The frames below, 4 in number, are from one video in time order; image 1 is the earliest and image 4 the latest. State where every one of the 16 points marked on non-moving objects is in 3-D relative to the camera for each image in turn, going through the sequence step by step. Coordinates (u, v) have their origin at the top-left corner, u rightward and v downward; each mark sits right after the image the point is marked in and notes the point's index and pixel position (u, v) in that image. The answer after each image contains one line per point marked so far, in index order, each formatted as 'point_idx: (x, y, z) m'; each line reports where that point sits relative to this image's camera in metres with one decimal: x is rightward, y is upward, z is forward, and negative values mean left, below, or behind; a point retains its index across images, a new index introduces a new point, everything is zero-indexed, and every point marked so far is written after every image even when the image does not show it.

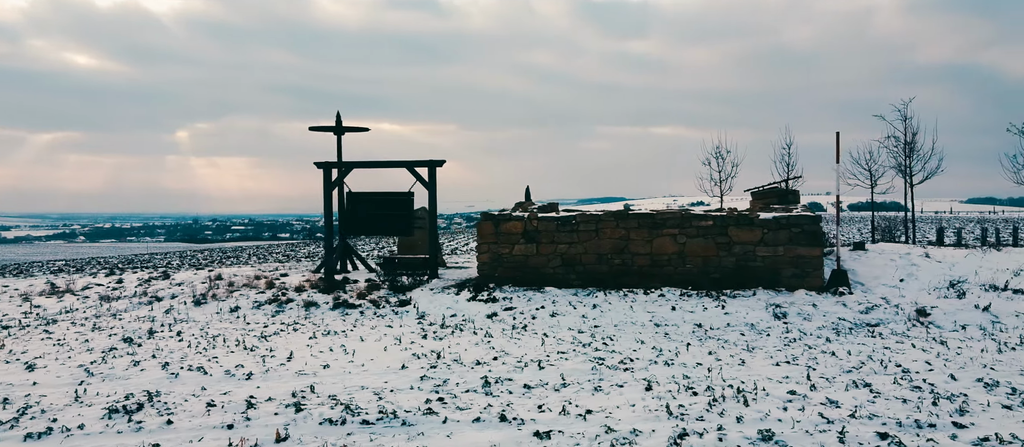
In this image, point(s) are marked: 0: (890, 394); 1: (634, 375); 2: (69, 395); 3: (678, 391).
0: (+3.2, -1.4, +5.5) m
1: (+1.2, -1.5, +6.2) m
2: (-3.8, -1.5, +5.6) m
3: (+1.4, -1.4, +5.6) m
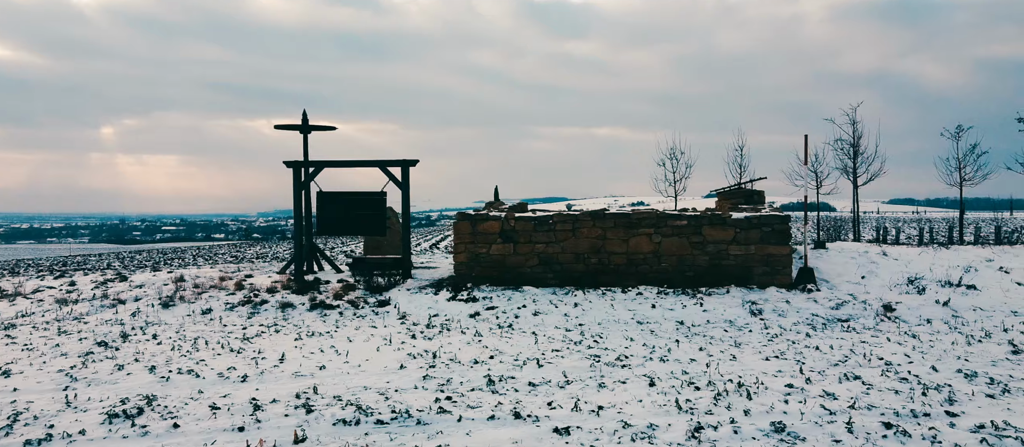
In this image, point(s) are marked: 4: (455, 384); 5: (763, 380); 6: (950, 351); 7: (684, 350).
0: (+3.3, -1.4, +5.7) m
1: (+1.2, -1.4, +6.3) m
2: (-3.8, -1.5, +5.4) m
3: (+1.5, -1.4, +5.7) m
4: (-0.5, -1.5, +5.9) m
5: (+2.3, -1.4, +5.9) m
6: (+5.1, -1.5, +7.4) m
7: (+2.0, -1.5, +7.5) m
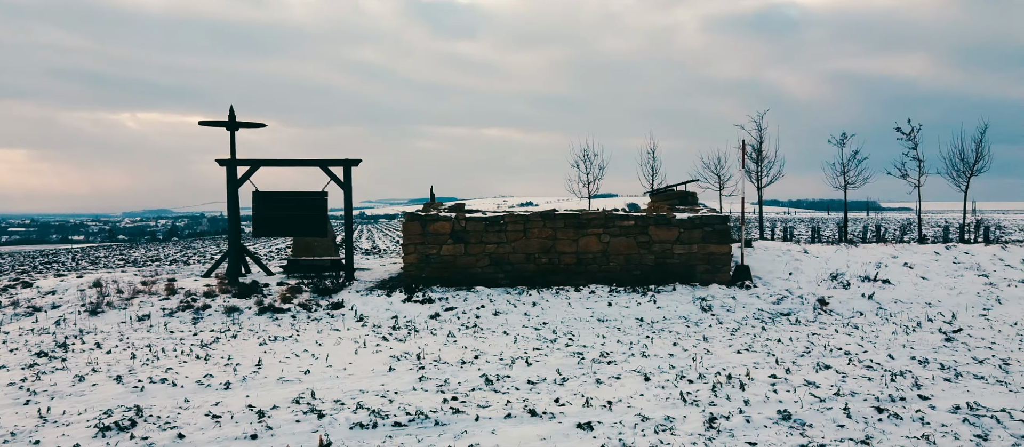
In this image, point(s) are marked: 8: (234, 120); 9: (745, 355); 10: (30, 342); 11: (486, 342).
0: (+3.2, -1.4, +6.2) m
1: (+1.1, -1.4, +6.5) m
2: (-3.7, -1.5, +5.0) m
3: (+1.5, -1.4, +5.9) m
4: (-0.5, -1.5, +5.9) m
5: (+2.3, -1.4, +6.2) m
6: (+4.8, -1.5, +8.1) m
7: (+1.8, -1.5, +7.8) m
8: (-8.7, +3.3, +20.2) m
9: (+2.6, -1.4, +7.1) m
10: (-6.8, -1.7, +9.2) m
11: (-0.3, -1.5, +8.1) m
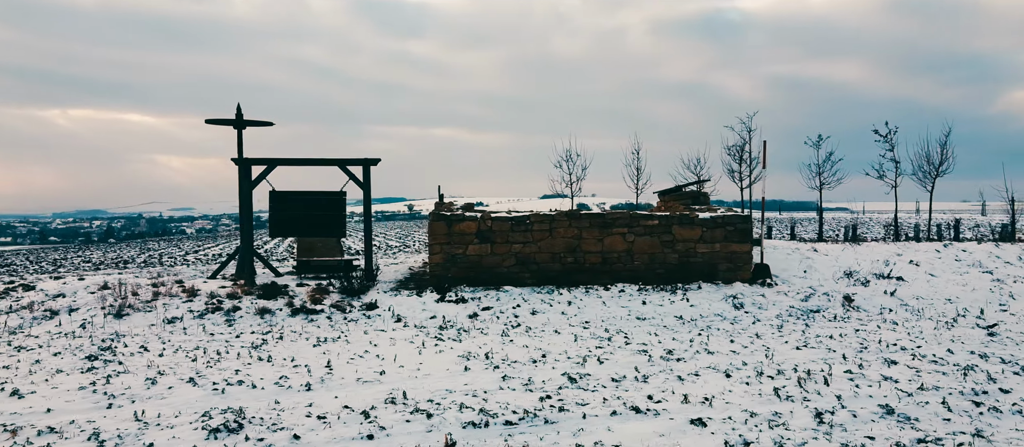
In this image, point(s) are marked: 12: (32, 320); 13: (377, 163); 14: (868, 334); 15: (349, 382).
0: (+4.0, -1.4, +6.3) m
1: (+1.9, -1.4, +6.6) m
2: (-2.9, -1.5, +4.9) m
3: (+2.3, -1.4, +6.0) m
4: (+0.2, -1.4, +5.9) m
5: (+3.0, -1.4, +6.3) m
6: (+5.5, -1.5, +8.3) m
7: (+2.5, -1.5, +7.8) m
8: (-8.4, +3.2, +20.0) m
9: (+3.3, -1.4, +7.2) m
10: (-6.2, -1.7, +9.0) m
11: (+0.4, -1.5, +8.1) m
12: (-8.8, -1.8, +11.9) m
13: (-3.3, +1.4, +15.6) m
14: (+4.7, -1.5, +8.6) m
15: (-1.5, -1.5, +6.1) m
